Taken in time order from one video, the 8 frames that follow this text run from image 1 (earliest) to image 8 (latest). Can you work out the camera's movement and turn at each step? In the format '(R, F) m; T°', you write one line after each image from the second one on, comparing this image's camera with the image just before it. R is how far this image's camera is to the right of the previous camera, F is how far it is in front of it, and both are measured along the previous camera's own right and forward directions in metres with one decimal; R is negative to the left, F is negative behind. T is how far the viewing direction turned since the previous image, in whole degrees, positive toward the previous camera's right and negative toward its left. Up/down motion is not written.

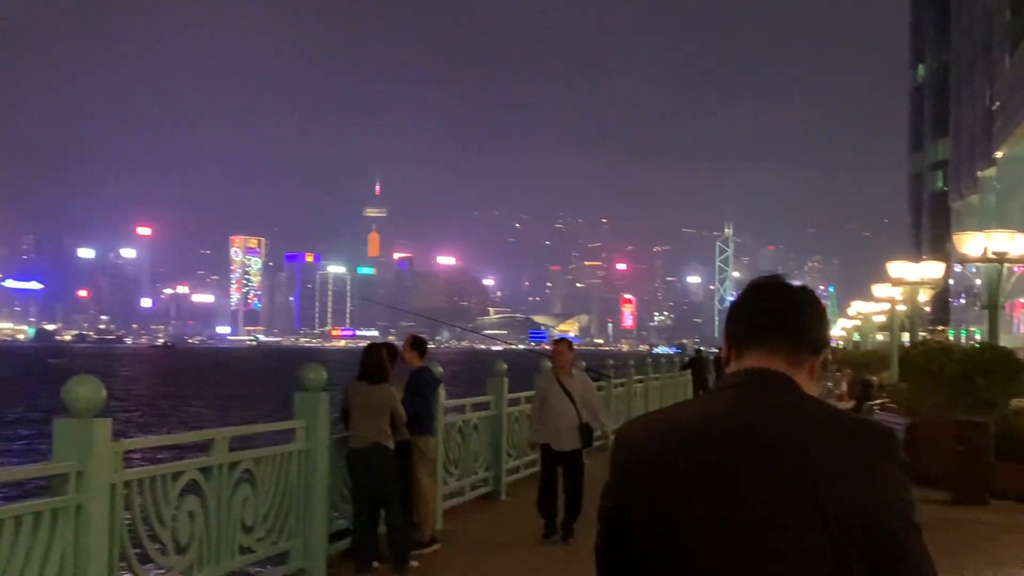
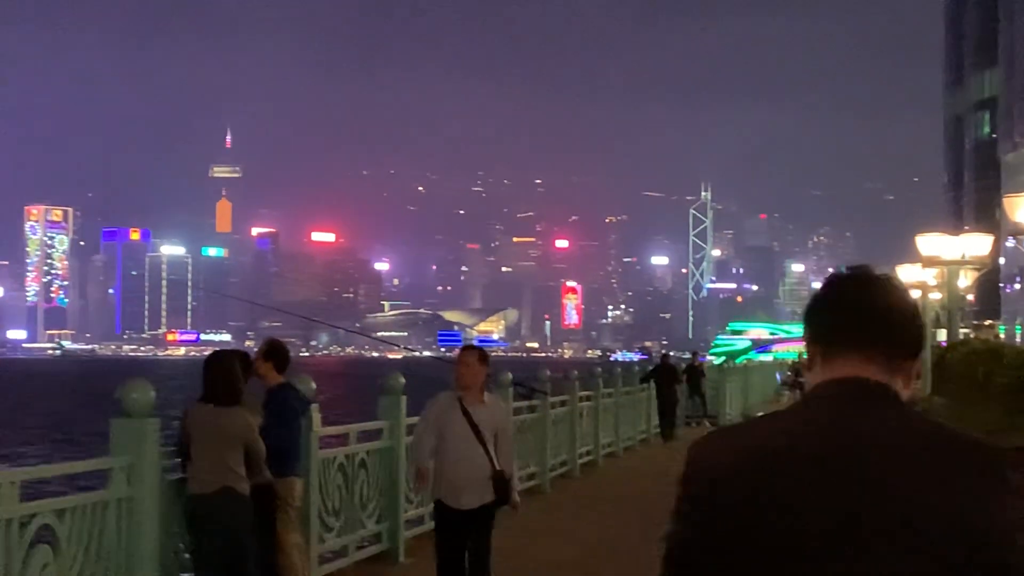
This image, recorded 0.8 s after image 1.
(+0.9, +6.8) m; +2°
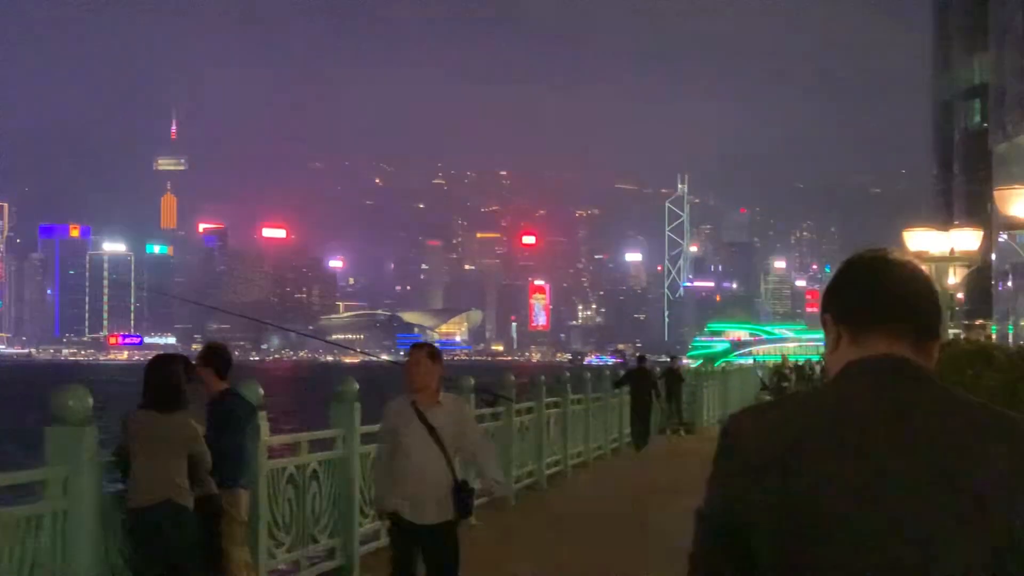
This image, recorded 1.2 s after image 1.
(+0.4, +1.1) m; +1°
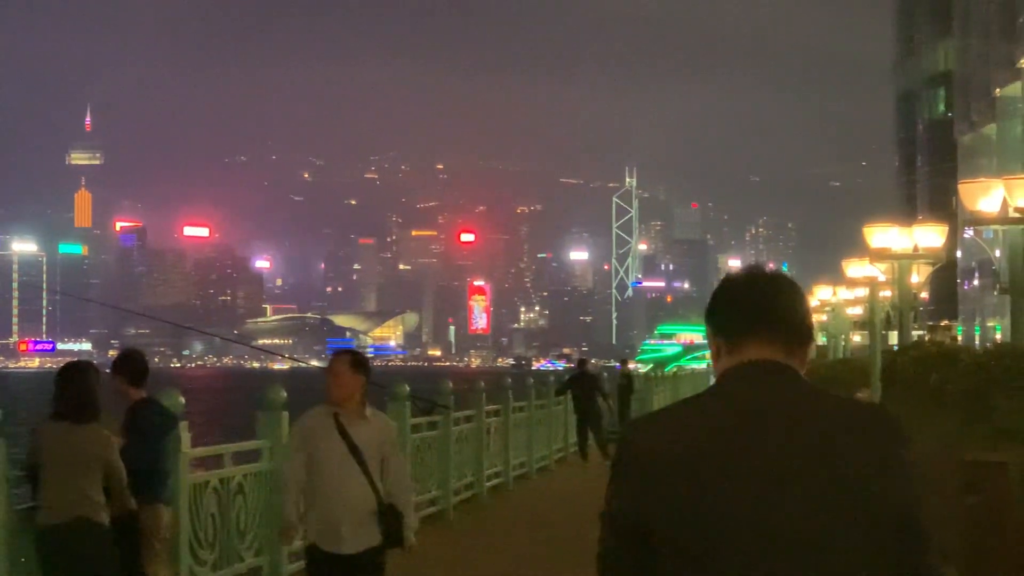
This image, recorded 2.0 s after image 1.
(+0.6, +1.1) m; +1°
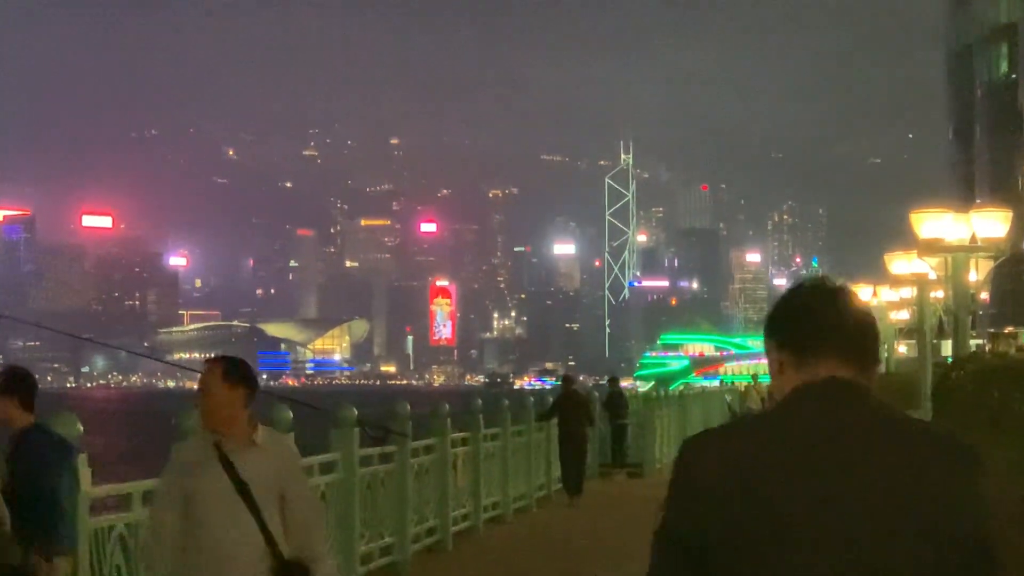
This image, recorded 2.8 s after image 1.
(+0.3, +3.0) m; 0°
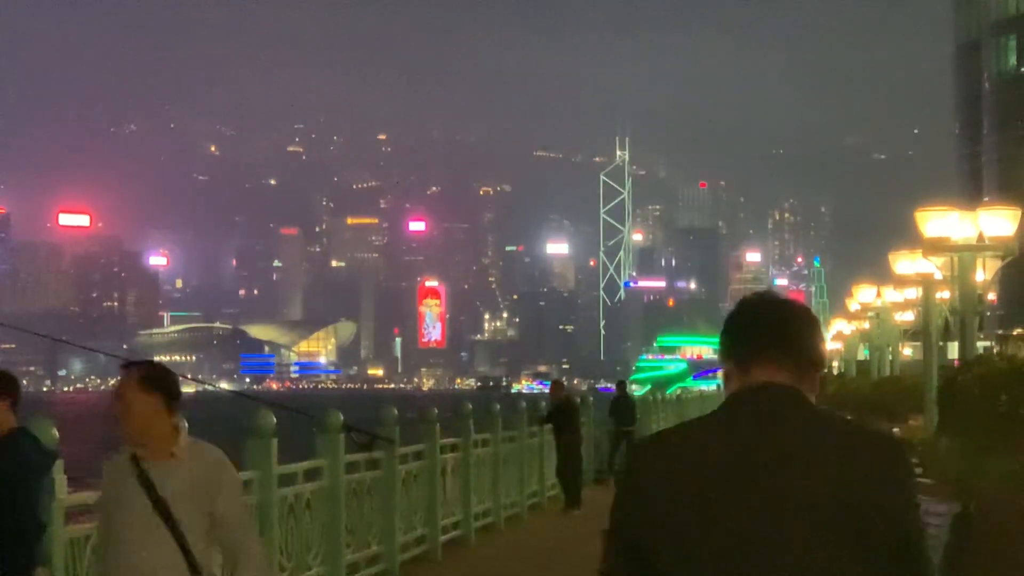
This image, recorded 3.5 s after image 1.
(+0.1, +0.5) m; 0°
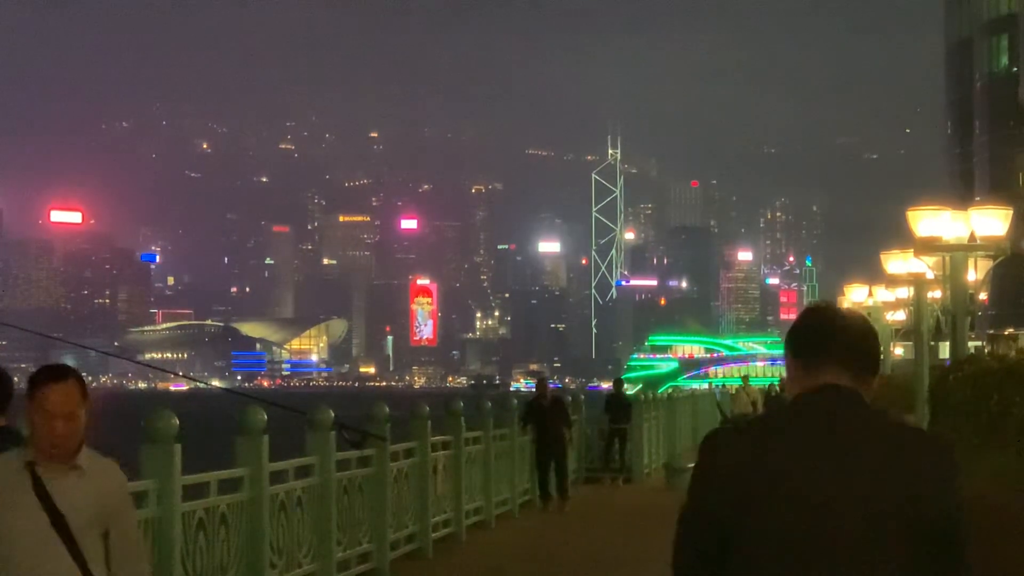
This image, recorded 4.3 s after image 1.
(+0.1, 0.0) m; 0°
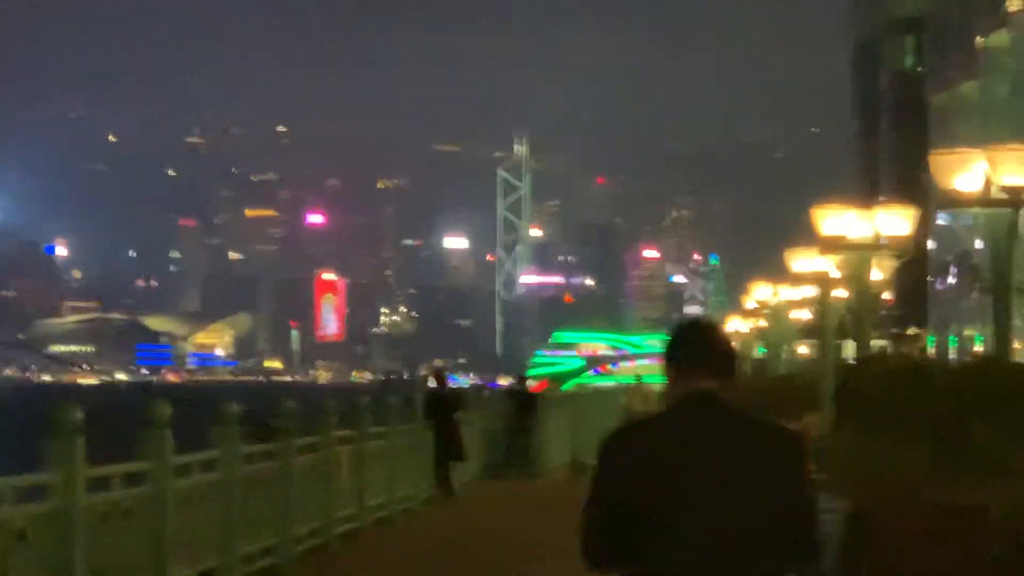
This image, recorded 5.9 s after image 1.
(+0.9, 0.0) m; +1°
